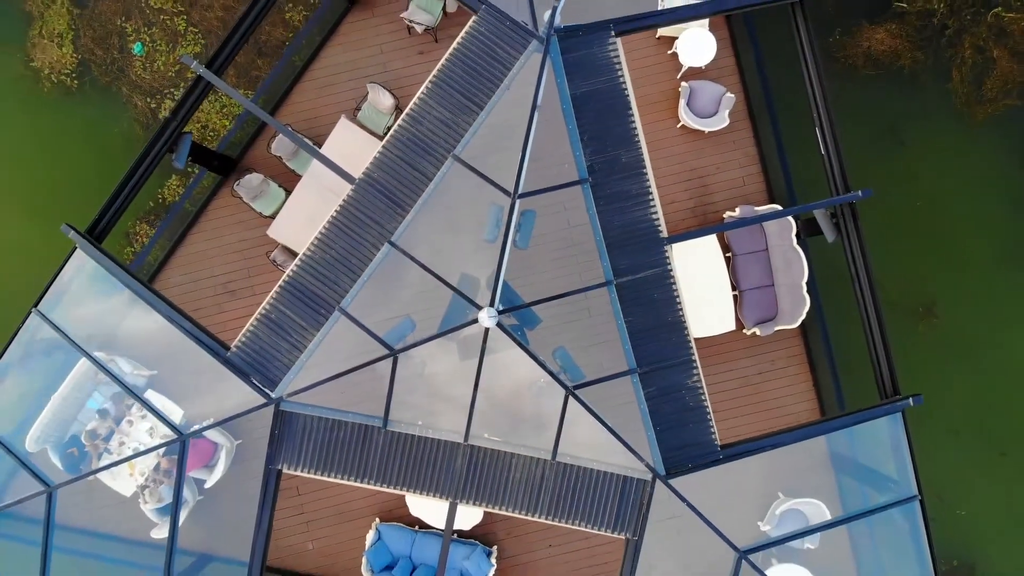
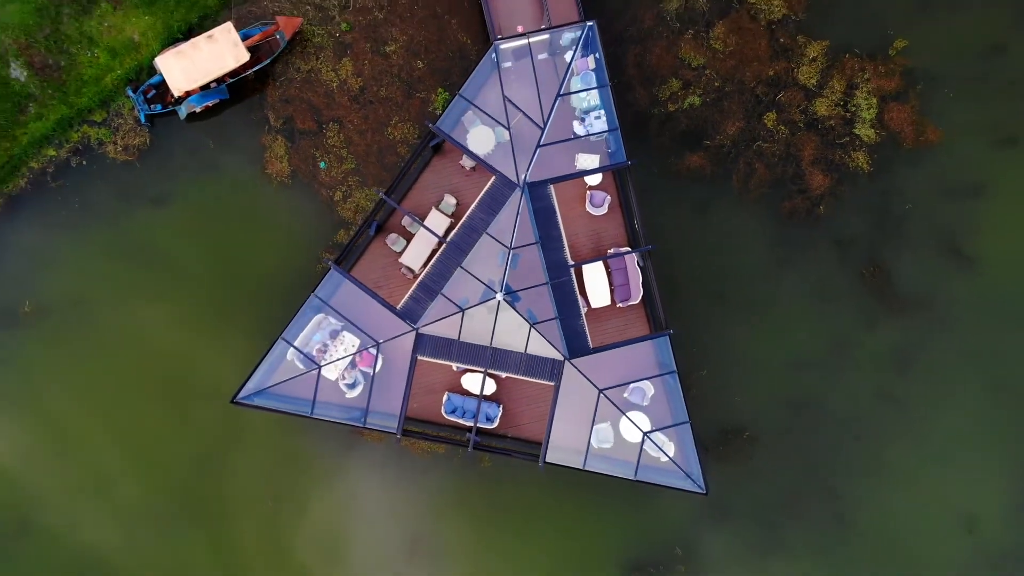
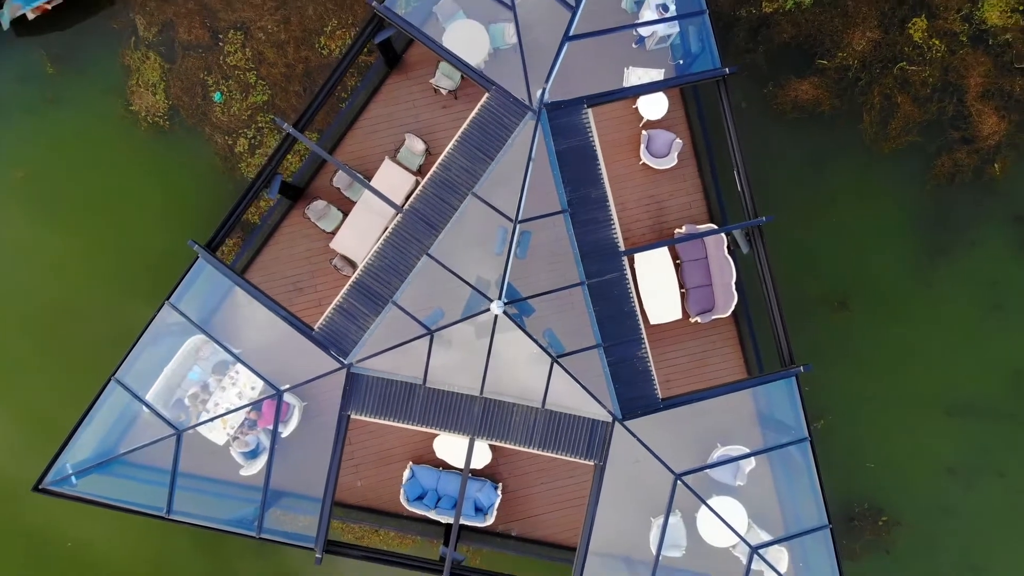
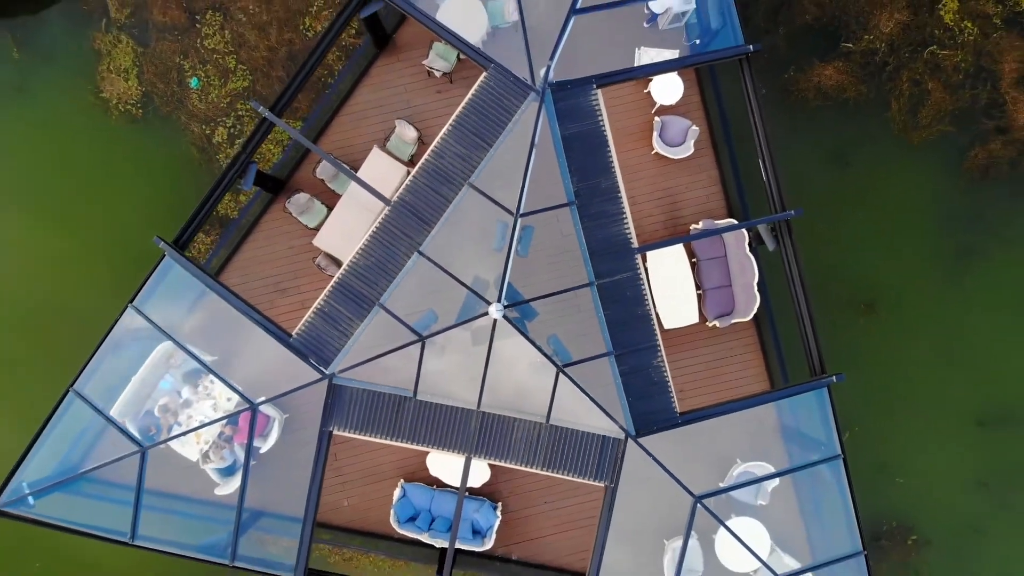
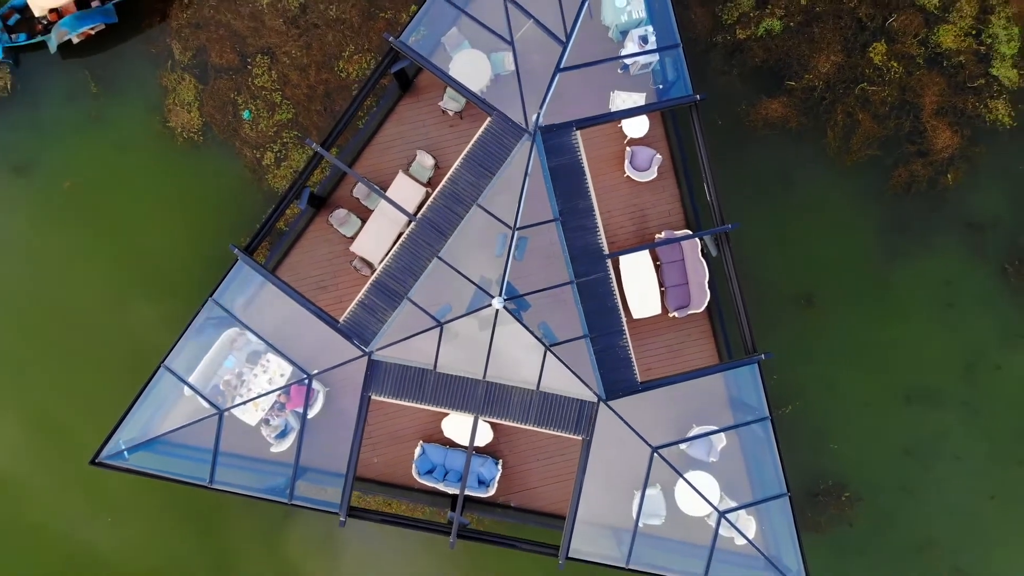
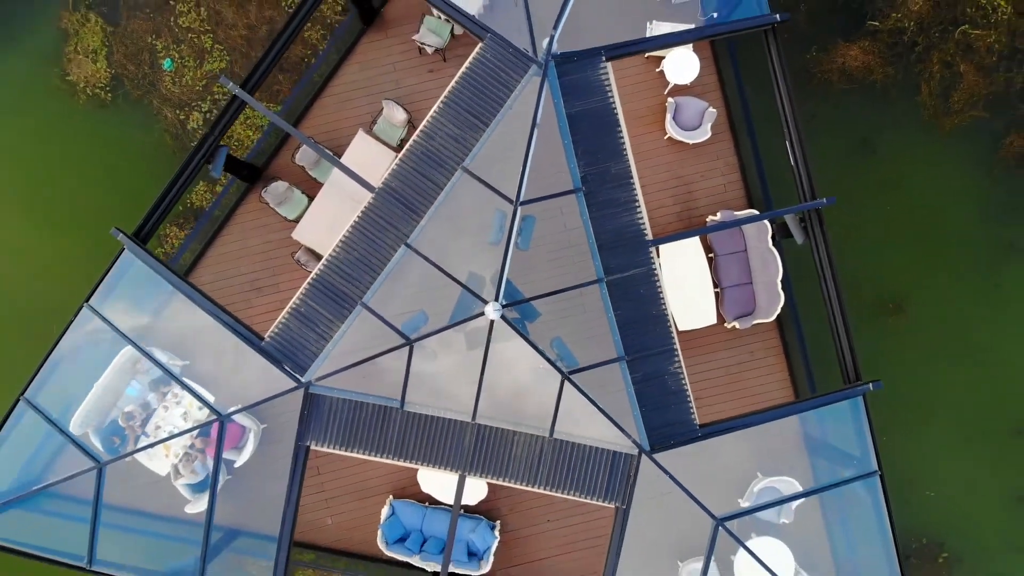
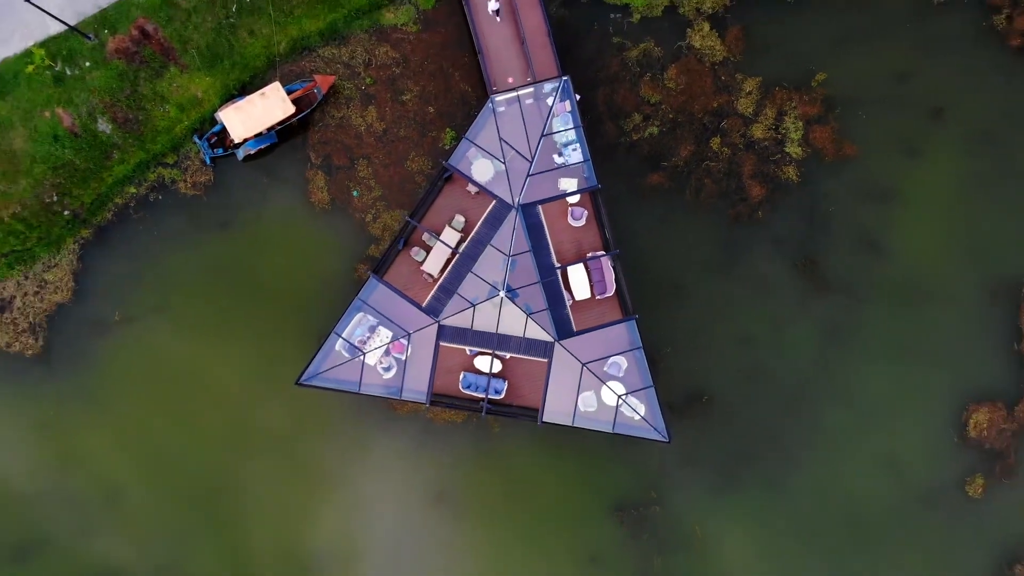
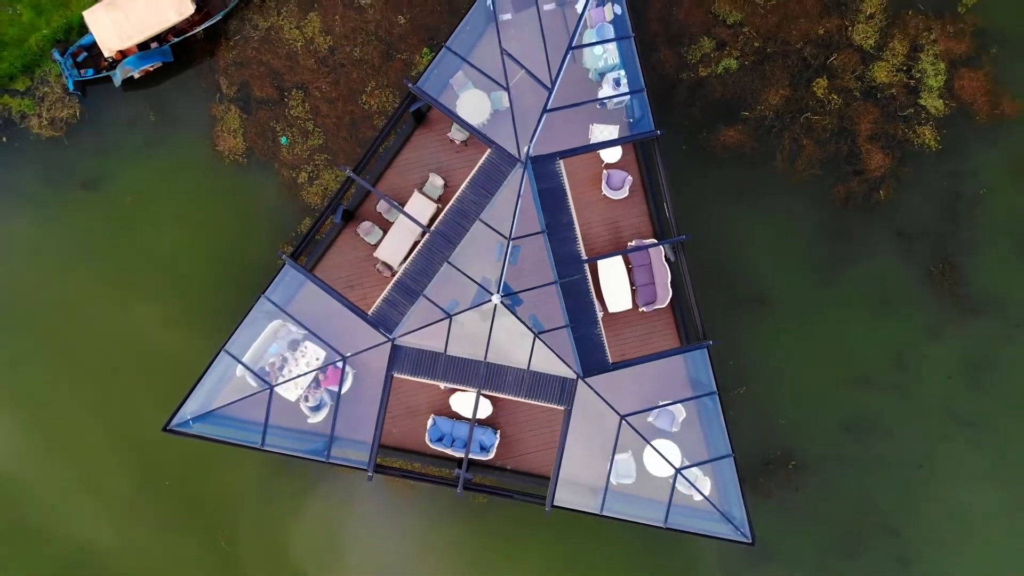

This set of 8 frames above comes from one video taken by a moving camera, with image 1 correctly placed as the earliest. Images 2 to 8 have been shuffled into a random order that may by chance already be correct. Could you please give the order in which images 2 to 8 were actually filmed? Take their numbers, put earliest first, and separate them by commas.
6, 4, 3, 5, 8, 2, 7
